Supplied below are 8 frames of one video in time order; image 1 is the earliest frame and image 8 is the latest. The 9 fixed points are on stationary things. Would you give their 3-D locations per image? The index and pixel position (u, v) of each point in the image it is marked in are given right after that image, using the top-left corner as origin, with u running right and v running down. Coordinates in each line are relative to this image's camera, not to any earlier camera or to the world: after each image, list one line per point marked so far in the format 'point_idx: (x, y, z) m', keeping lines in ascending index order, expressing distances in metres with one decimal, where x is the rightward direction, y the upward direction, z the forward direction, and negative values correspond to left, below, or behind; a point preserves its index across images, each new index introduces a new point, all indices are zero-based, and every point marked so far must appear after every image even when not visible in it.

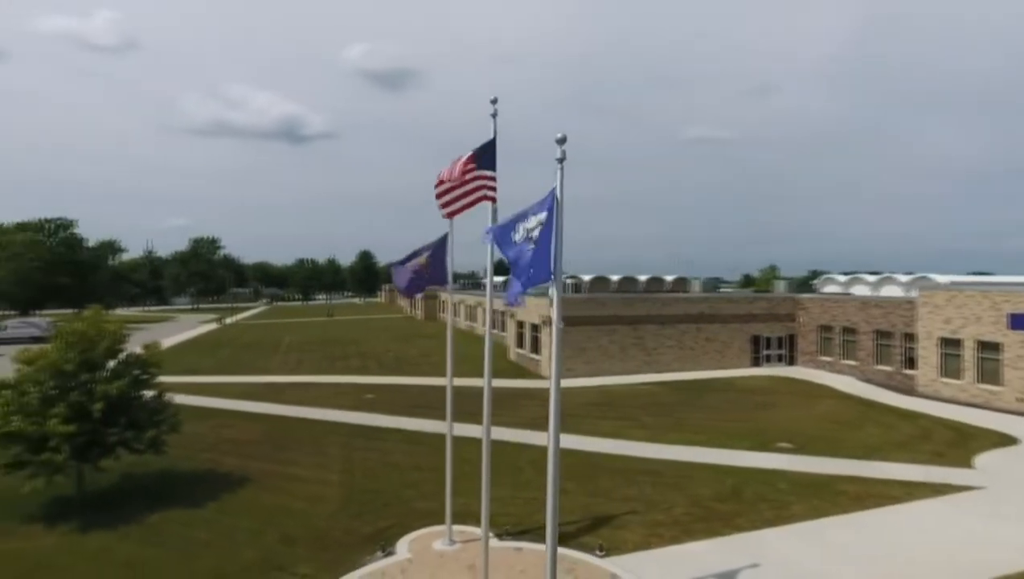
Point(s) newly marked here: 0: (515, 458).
0: (0.0, -5.0, +18.8) m
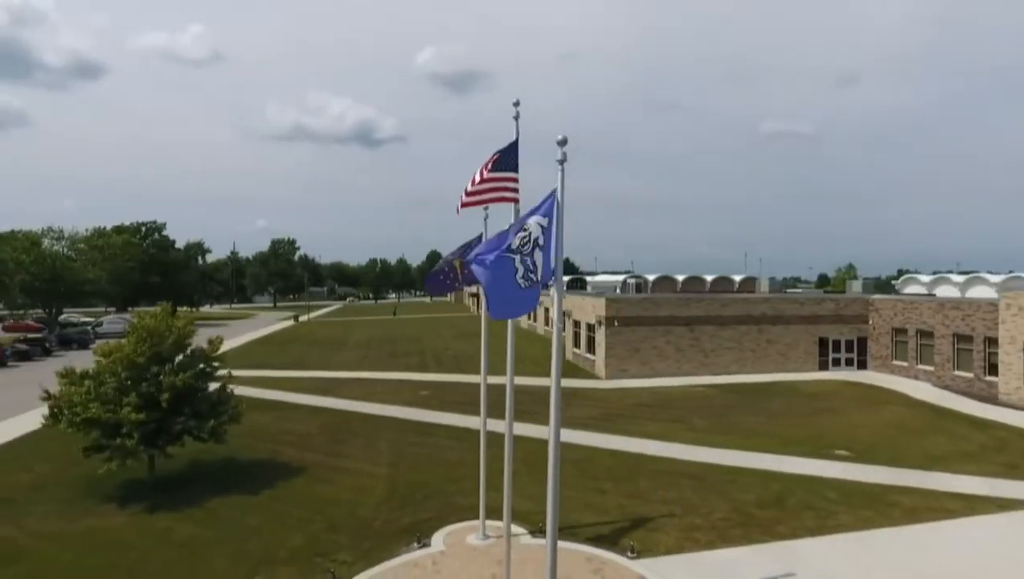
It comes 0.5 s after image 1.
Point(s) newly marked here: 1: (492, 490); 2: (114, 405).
0: (+1.3, -5.0, +18.9) m
1: (-0.6, -5.1, +16.3) m
2: (-9.9, -2.8, +15.8) m
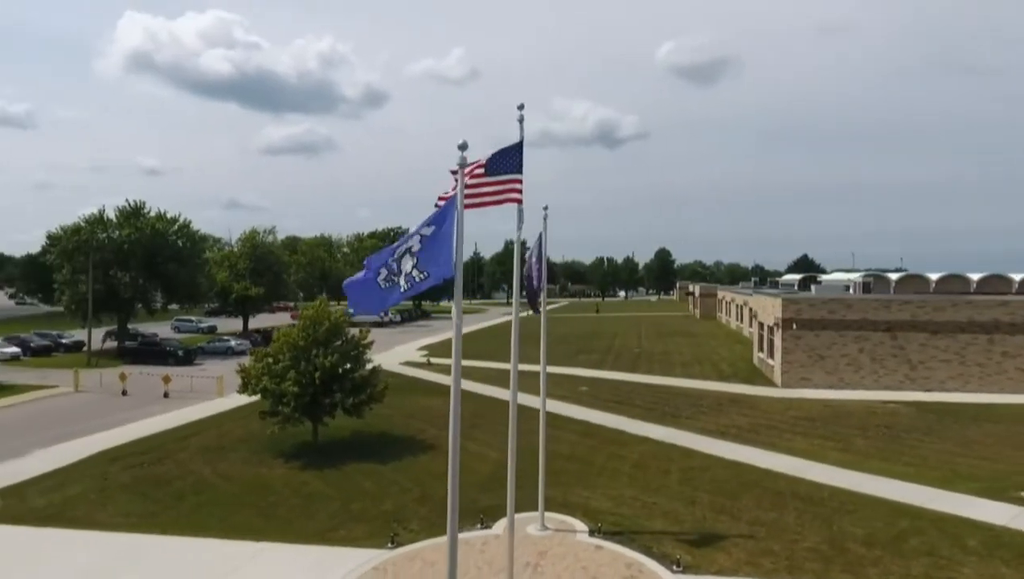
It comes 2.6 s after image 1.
0: (+4.5, -4.9, +18.1) m
1: (+1.7, -5.1, +16.4) m
2: (-7.1, -2.7, +19.4) m
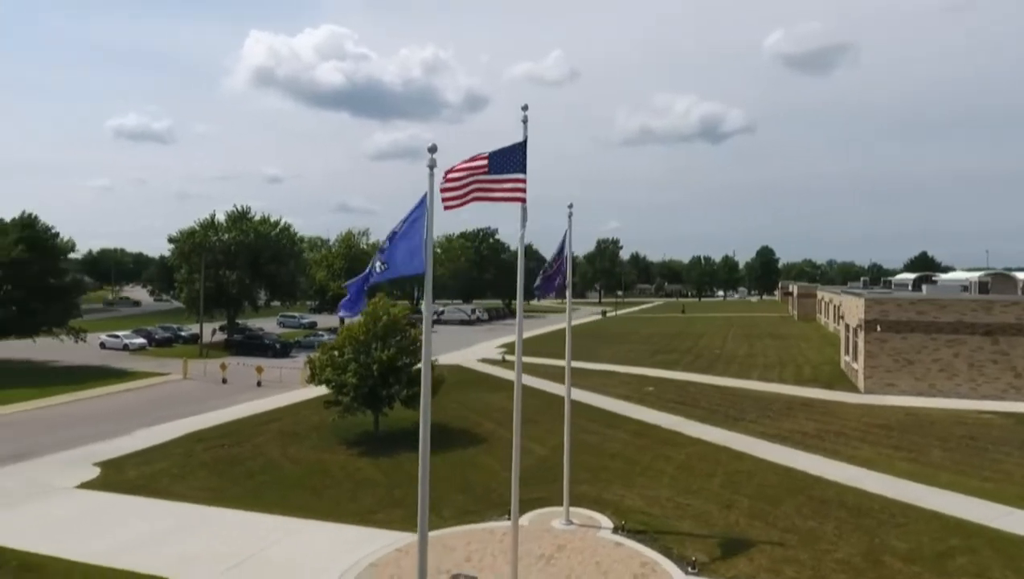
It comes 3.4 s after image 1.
0: (+5.7, -4.9, +17.6) m
1: (+2.7, -5.0, +16.4) m
2: (-5.5, -2.6, +20.7) m
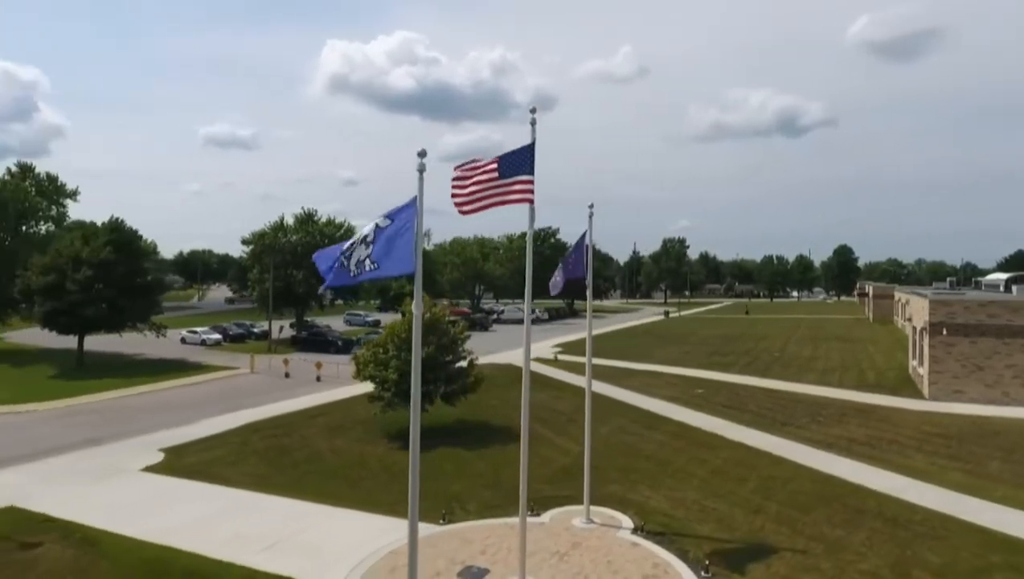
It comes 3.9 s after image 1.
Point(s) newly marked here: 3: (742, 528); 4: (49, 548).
0: (+6.5, -4.9, +17.2) m
1: (+3.4, -5.0, +16.3) m
2: (-4.3, -2.6, +21.5) m
3: (+4.9, -5.1, +13.5) m
4: (-9.8, -5.5, +13.4) m
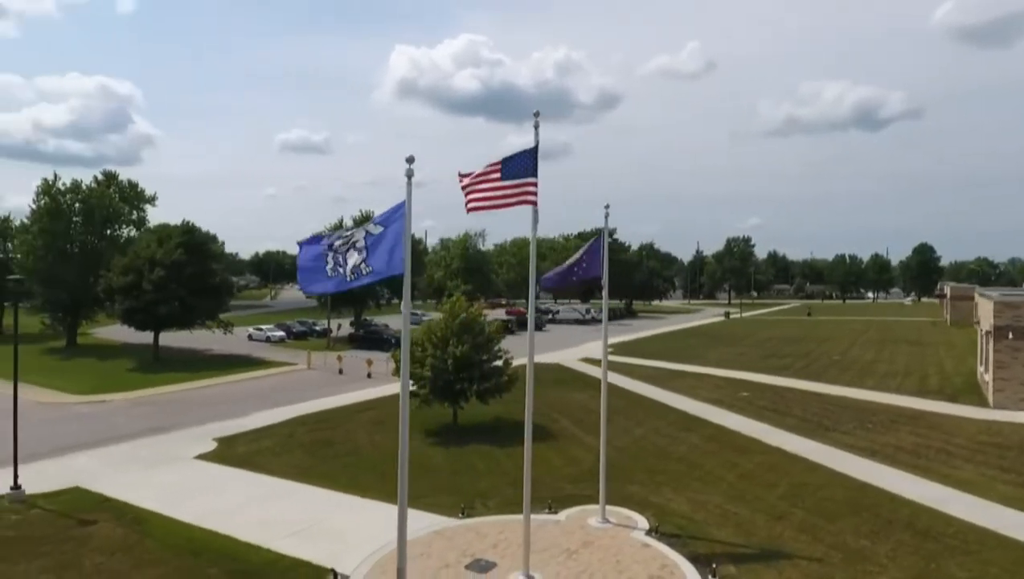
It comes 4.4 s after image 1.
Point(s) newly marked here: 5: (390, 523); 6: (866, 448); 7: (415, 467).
0: (+7.2, -4.9, +16.7) m
1: (+4.0, -5.0, +16.1) m
2: (-3.1, -2.6, +22.1) m
3: (+5.2, -5.1, +13.2) m
4: (-9.4, -5.4, +14.6) m
5: (-2.7, -5.2, +14.1) m
6: (+10.7, -4.8, +19.2) m
7: (-2.9, -5.2, +18.7) m
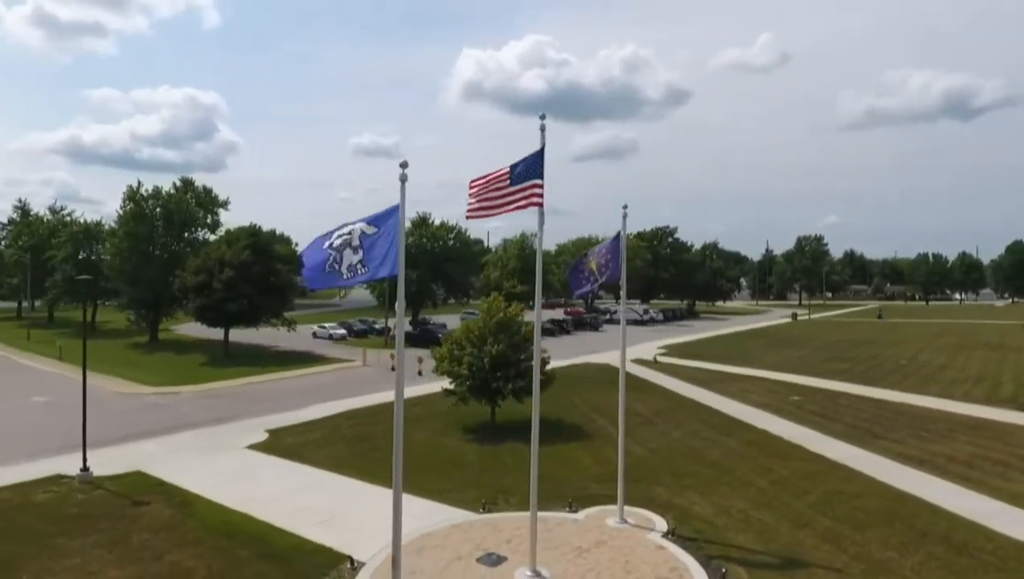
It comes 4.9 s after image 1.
0: (+7.8, -4.9, +16.1) m
1: (+4.6, -5.0, +15.9) m
2: (-1.9, -2.6, +22.6) m
3: (+5.5, -5.1, +12.9) m
4: (-8.9, -5.4, +15.8) m
5: (-2.3, -5.2, +14.6) m
6: (+11.6, -4.8, +18.3) m
7: (-1.9, -5.2, +19.2) m
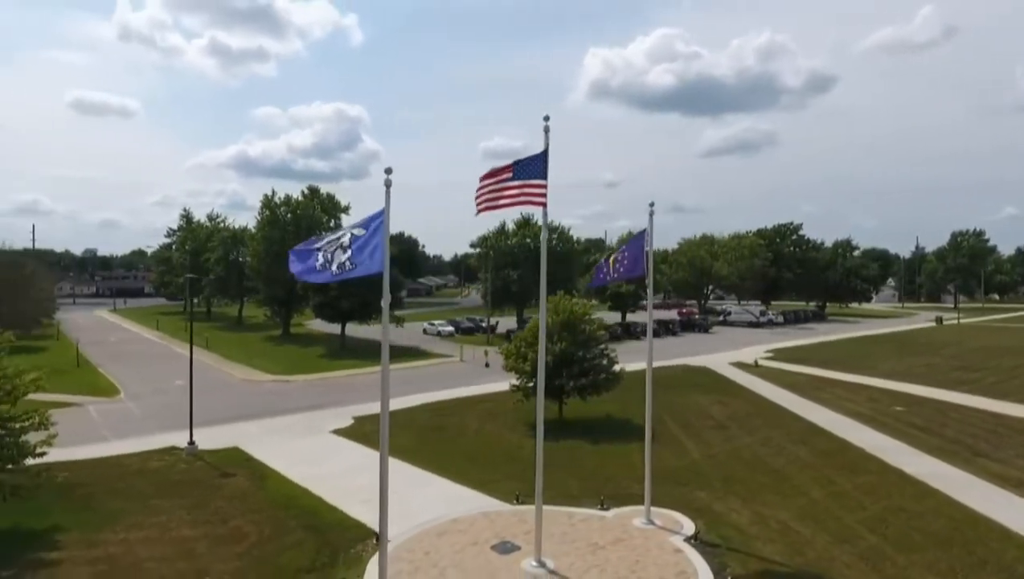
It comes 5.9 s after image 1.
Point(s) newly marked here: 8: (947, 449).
0: (+8.7, -4.9, +14.8) m
1: (+5.5, -5.0, +15.2) m
2: (+0.5, -2.5, +23.1) m
3: (+5.7, -5.1, +12.1) m
4: (-7.8, -5.3, +17.9) m
5: (-1.5, -5.1, +15.4) m
6: (+12.8, -4.8, +16.2) m
7: (-0.3, -5.2, +19.8) m
8: (+13.0, -4.8, +19.0) m
